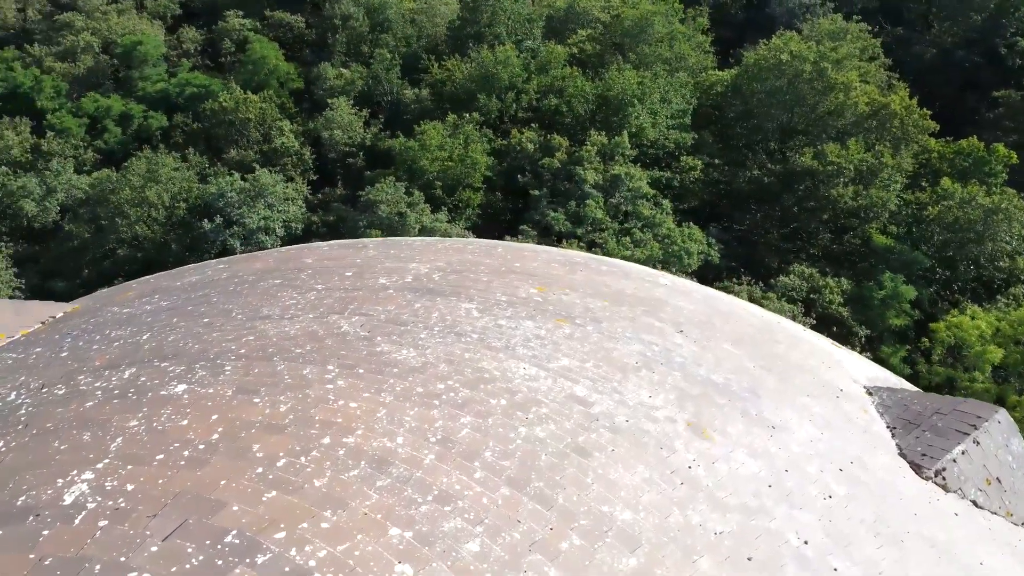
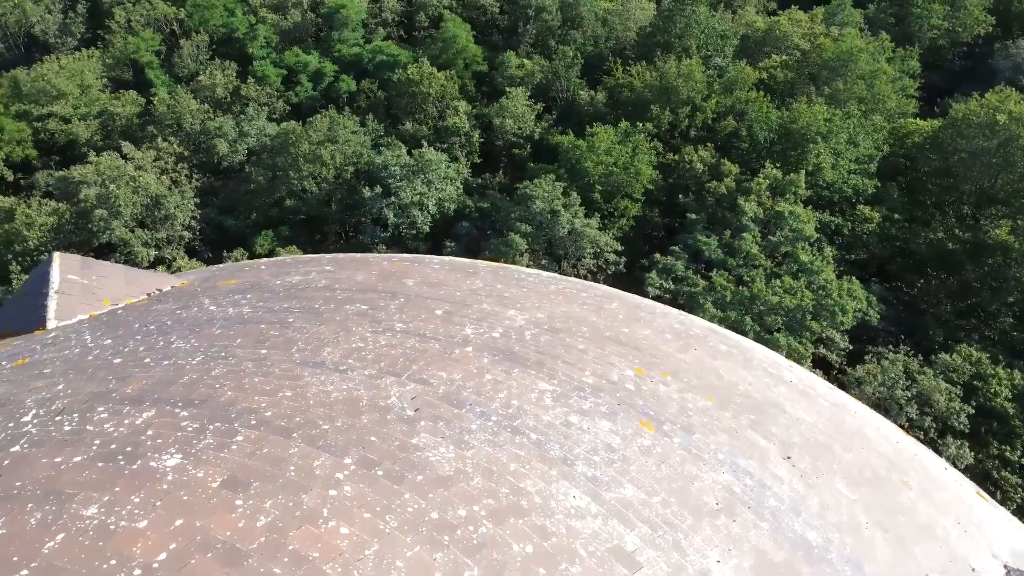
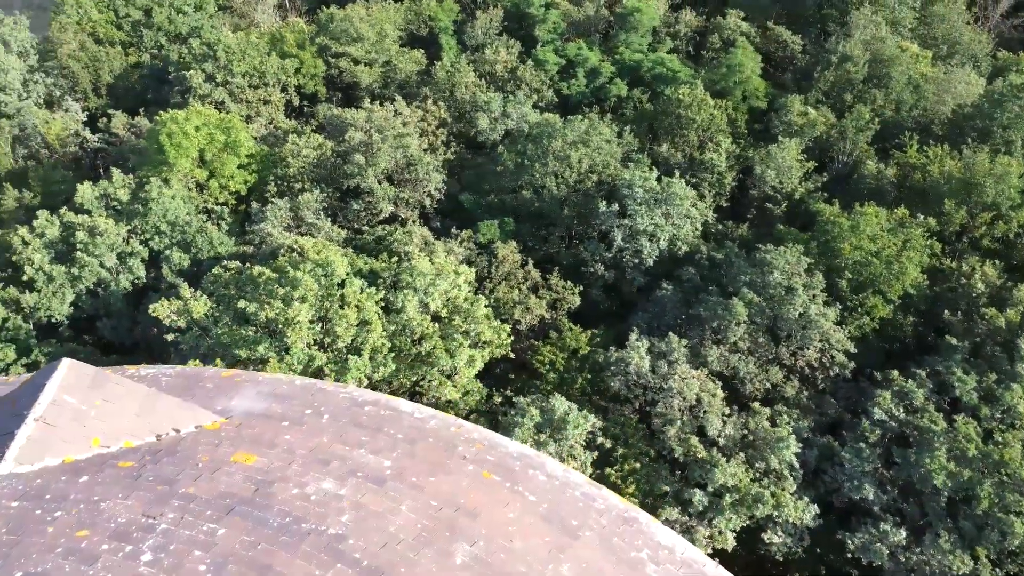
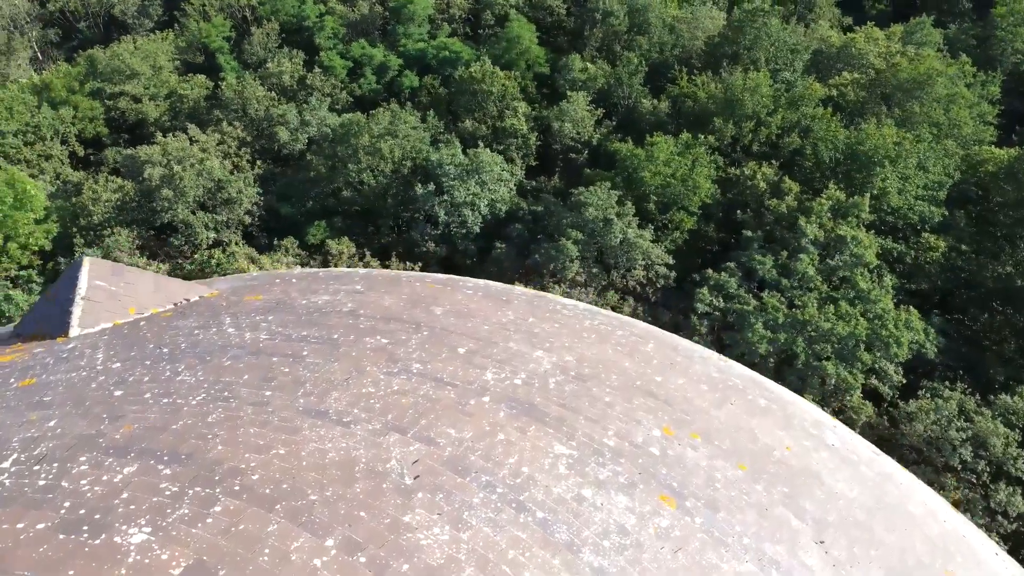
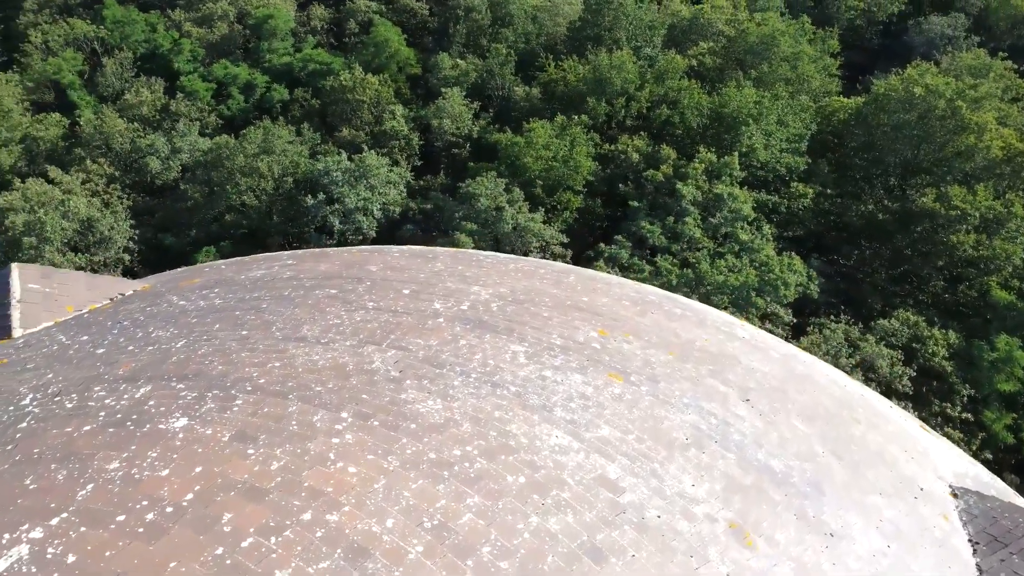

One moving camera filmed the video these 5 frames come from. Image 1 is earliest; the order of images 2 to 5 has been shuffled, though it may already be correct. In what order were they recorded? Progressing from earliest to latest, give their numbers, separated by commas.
5, 2, 4, 3
